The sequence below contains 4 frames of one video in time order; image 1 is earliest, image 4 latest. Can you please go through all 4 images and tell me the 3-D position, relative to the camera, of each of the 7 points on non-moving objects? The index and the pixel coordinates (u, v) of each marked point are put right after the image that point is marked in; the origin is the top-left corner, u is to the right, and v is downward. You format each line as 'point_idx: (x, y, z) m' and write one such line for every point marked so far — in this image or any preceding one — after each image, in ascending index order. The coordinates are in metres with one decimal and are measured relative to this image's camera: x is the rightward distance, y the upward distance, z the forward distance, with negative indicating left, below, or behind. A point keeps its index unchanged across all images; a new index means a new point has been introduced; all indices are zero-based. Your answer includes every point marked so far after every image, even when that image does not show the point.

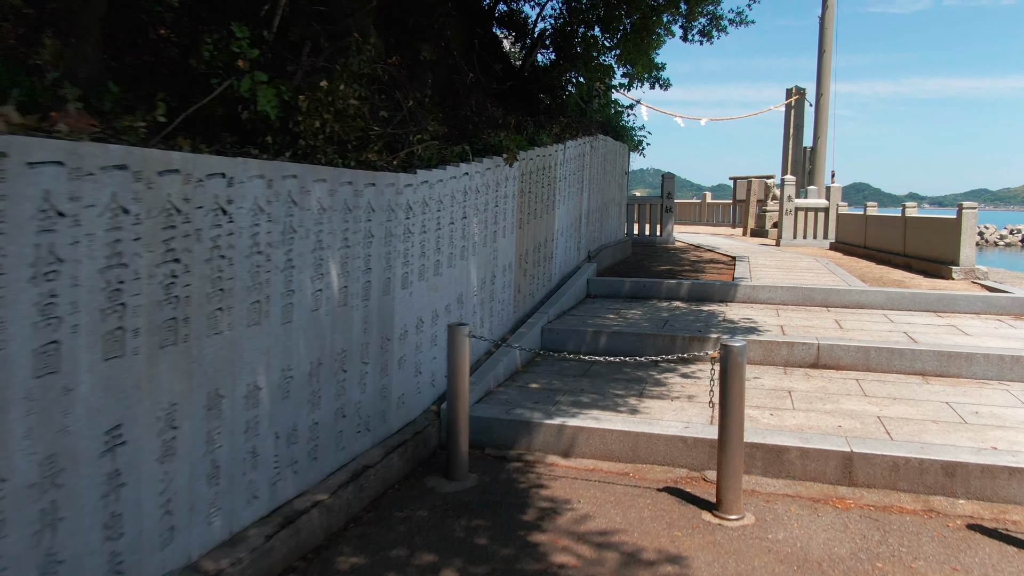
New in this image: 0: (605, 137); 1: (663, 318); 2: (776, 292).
0: (+1.8, +2.8, +11.8) m
1: (+1.9, -0.4, +8.1) m
2: (+3.7, -0.1, +8.9) m
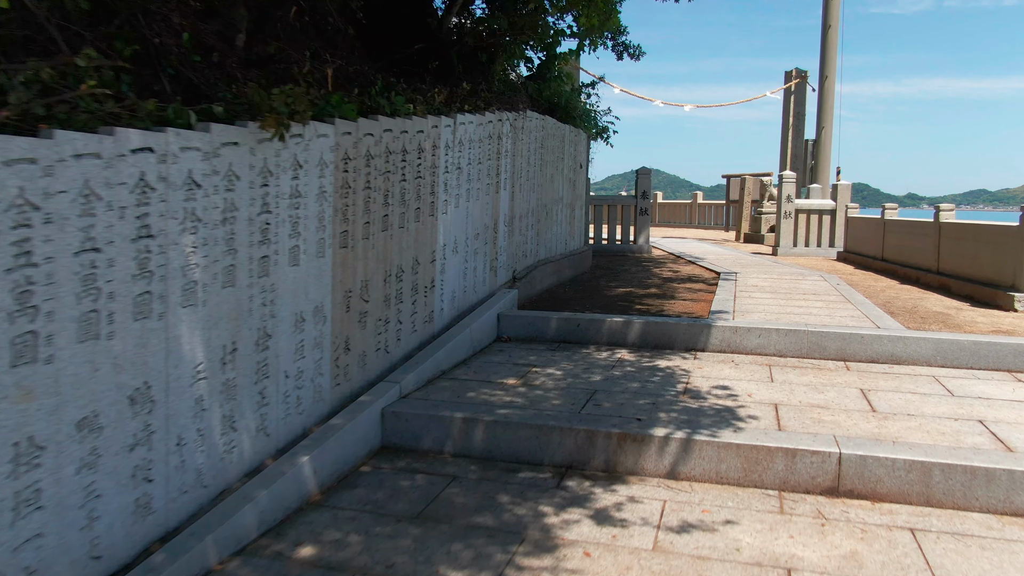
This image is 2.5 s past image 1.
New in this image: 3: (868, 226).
0: (+0.5, +2.4, +8.9) m
1: (+0.6, -0.8, +5.2) m
2: (+2.4, -0.5, +6.0) m
3: (+7.0, +1.2, +12.4) m
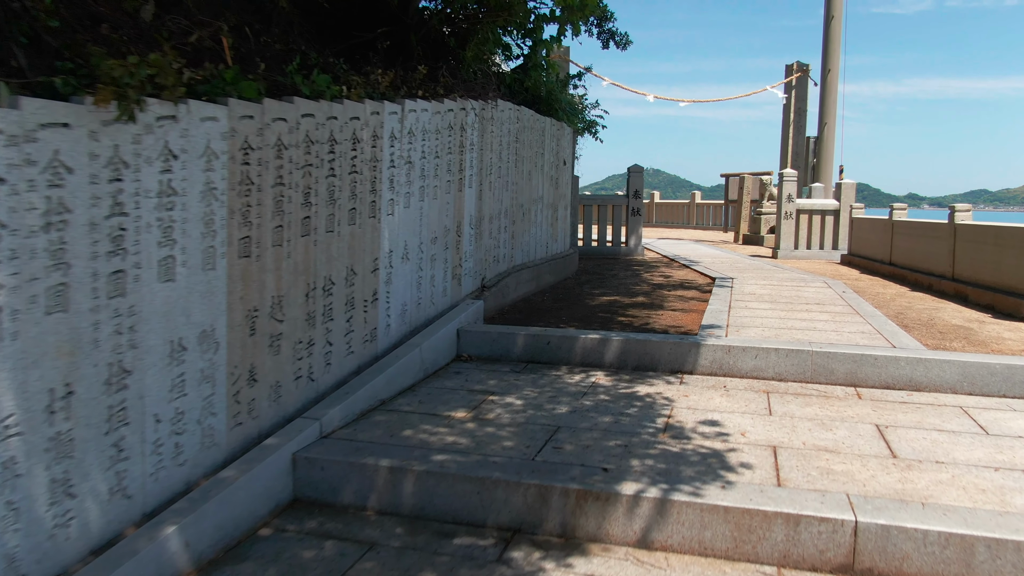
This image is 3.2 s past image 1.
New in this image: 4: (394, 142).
0: (+0.1, +2.3, +8.1) m
1: (+0.3, -0.9, +4.3) m
2: (+2.1, -0.6, +5.2) m
3: (+6.6, +1.1, +11.5) m
4: (-1.0, +1.2, +5.1) m
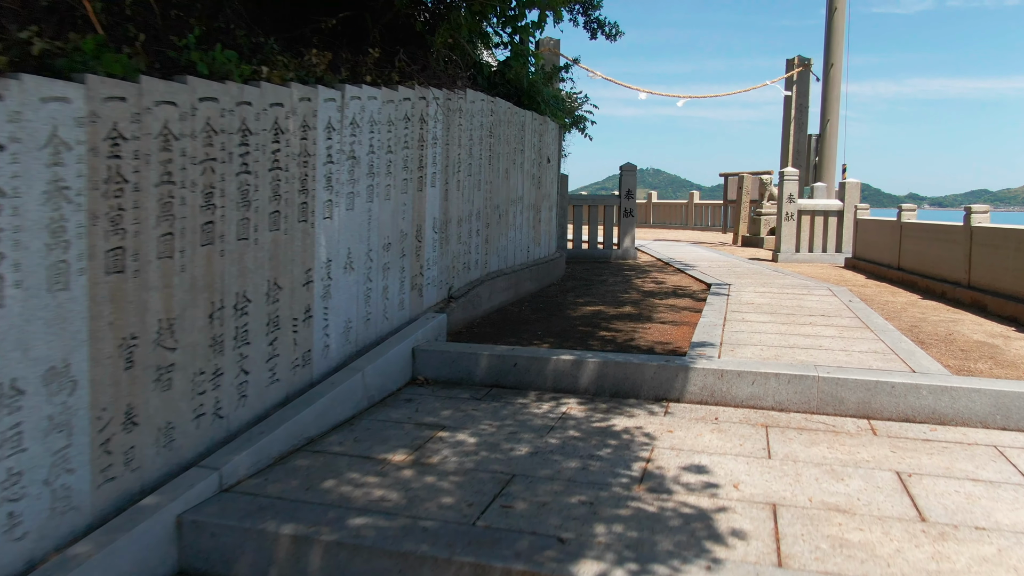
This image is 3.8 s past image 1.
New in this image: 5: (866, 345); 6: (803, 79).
0: (-0.2, +2.2, +7.3) m
1: (0.0, -1.0, +3.6) m
2: (+1.8, -0.7, +4.4) m
3: (+6.3, +1.0, +10.8) m
4: (-1.3, +1.1, +4.4) m
5: (+3.0, -0.5, +5.4) m
6: (+8.5, +6.1, +18.5) m
